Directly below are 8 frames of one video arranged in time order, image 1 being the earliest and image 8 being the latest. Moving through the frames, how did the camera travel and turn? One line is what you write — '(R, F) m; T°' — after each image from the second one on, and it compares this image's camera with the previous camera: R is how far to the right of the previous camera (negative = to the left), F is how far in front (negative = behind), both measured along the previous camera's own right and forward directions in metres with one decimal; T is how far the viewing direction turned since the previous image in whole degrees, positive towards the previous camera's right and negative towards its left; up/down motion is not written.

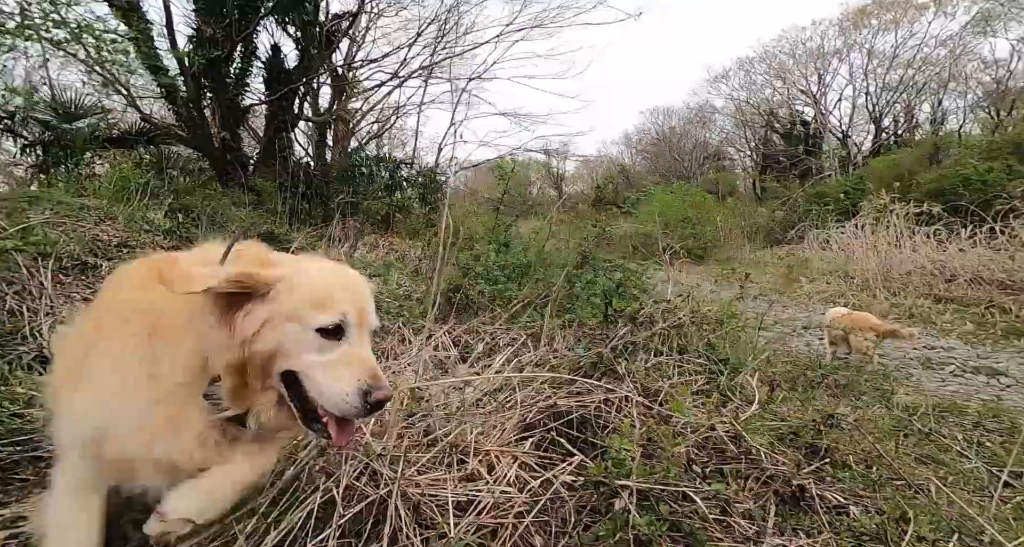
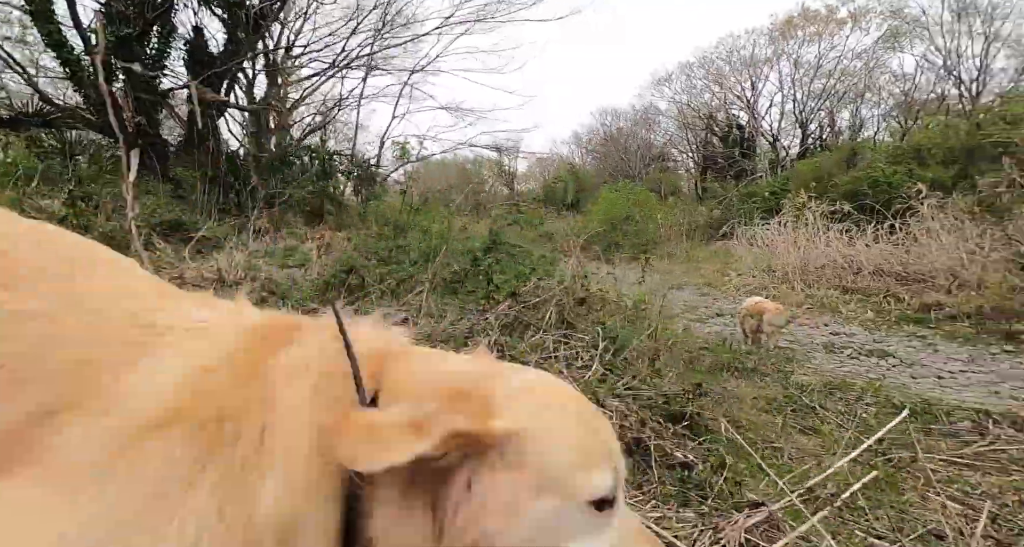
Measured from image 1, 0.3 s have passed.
(+0.2, -0.3) m; +5°
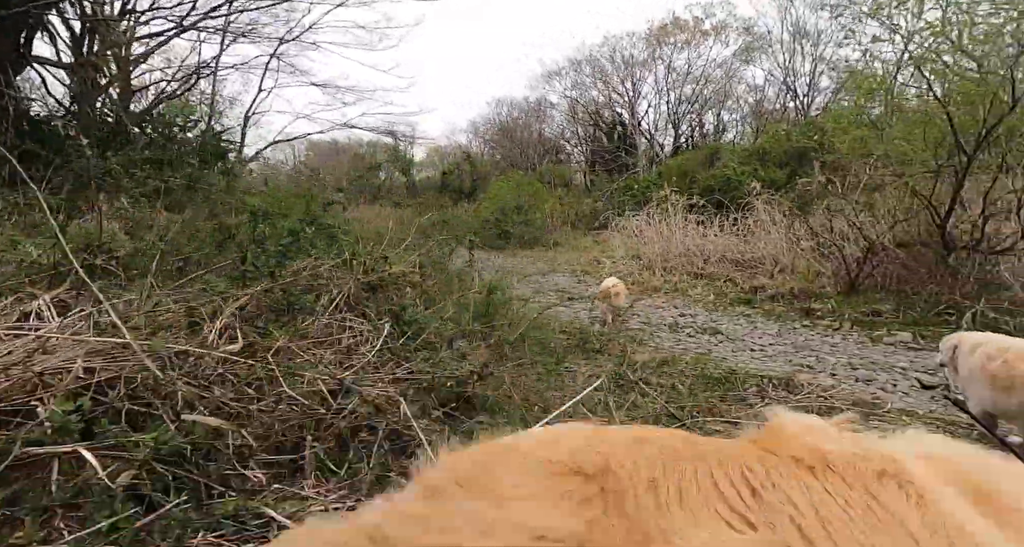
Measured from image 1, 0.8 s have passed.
(+0.3, -0.3) m; +10°
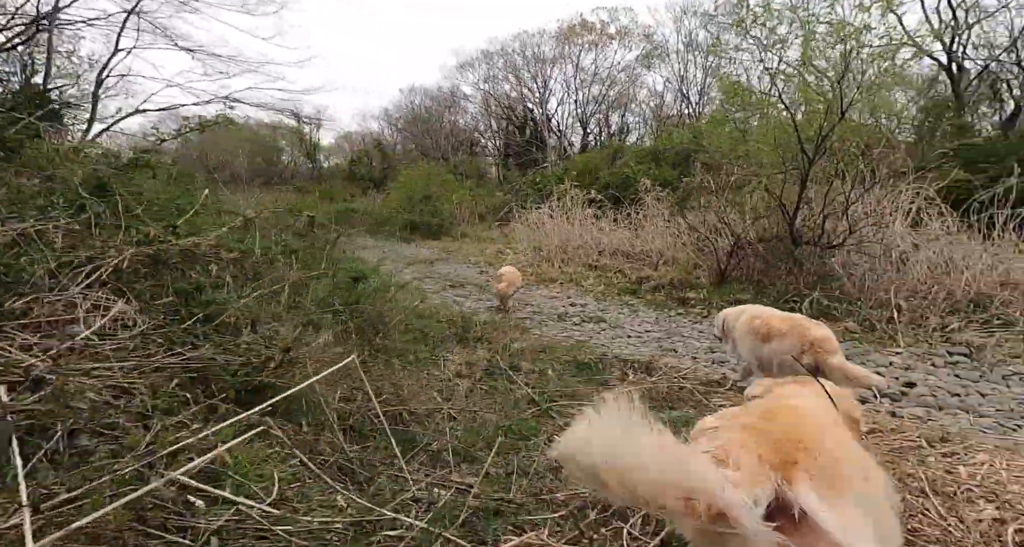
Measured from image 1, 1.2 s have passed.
(+0.3, -0.1) m; +9°
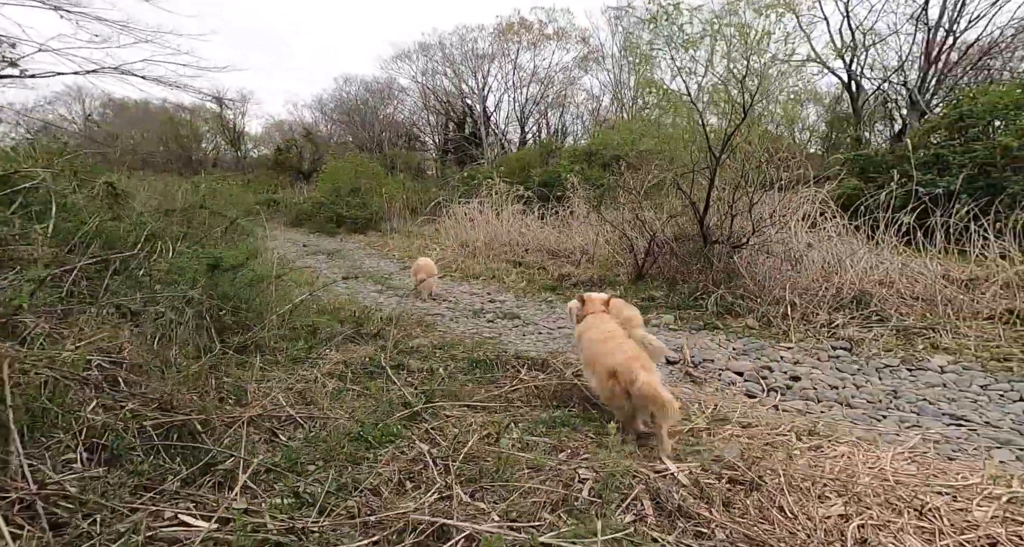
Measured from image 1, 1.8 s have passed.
(+0.3, +0.1) m; +6°
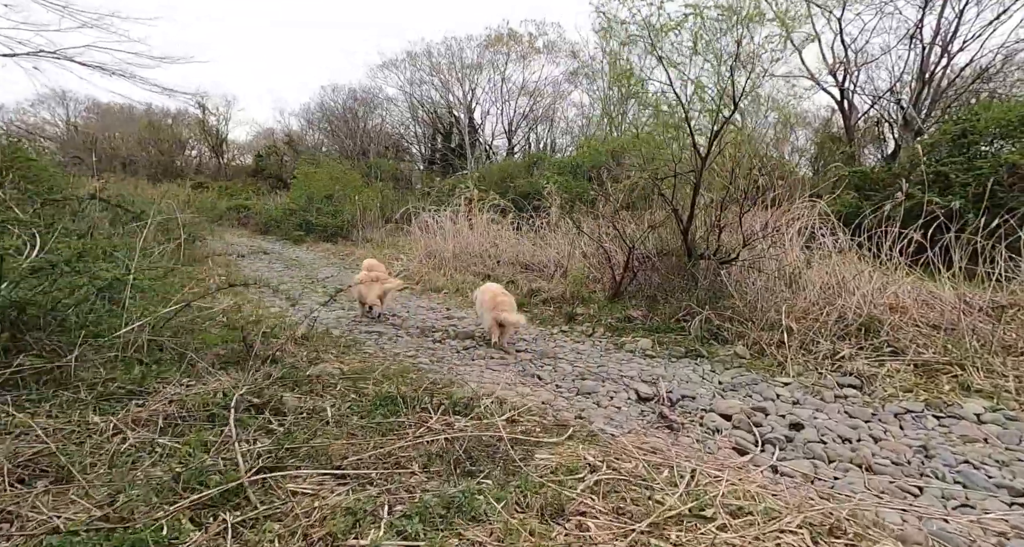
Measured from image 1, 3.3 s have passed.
(+0.3, +0.8) m; +1°
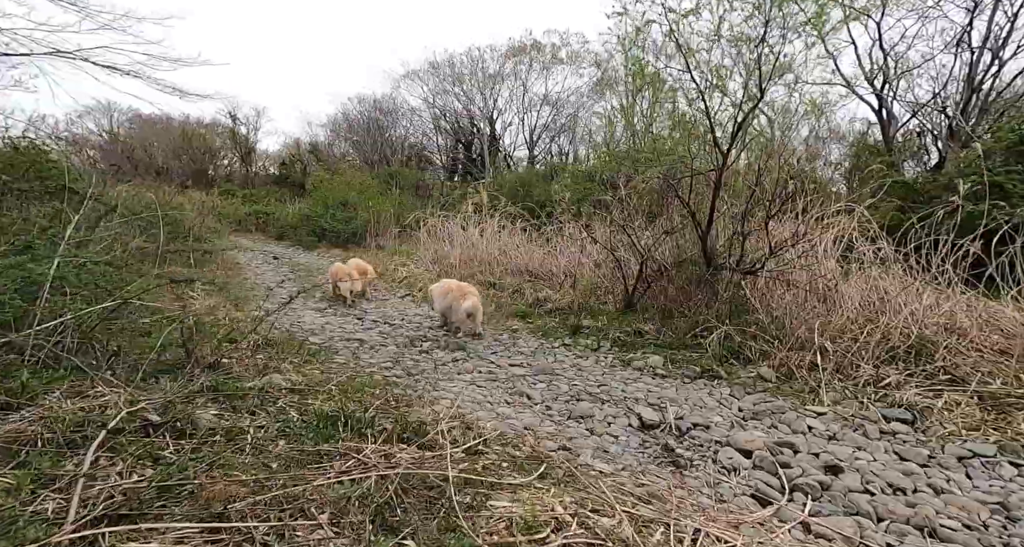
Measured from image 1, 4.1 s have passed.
(+0.2, +0.5) m; -2°
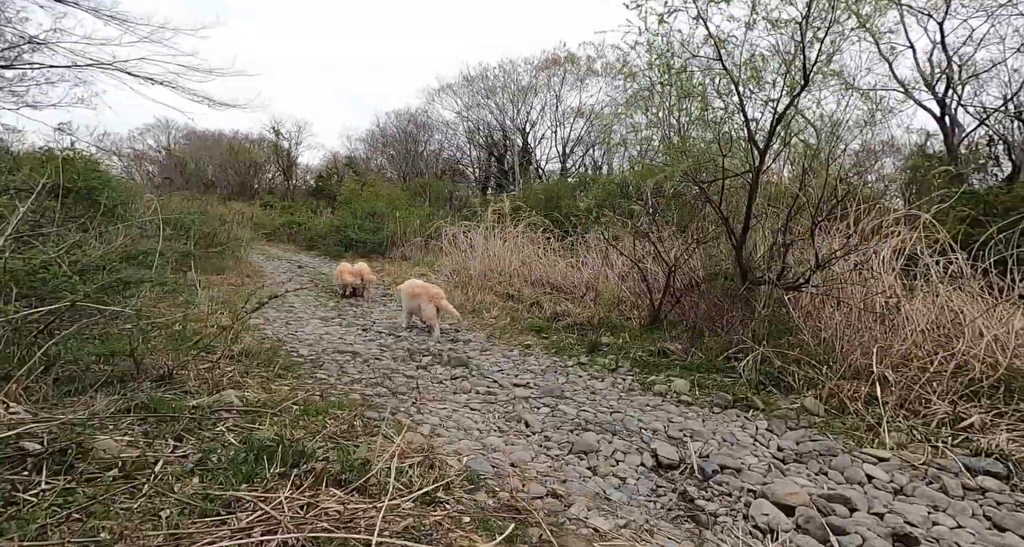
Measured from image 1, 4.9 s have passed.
(+0.2, +0.5) m; -4°
